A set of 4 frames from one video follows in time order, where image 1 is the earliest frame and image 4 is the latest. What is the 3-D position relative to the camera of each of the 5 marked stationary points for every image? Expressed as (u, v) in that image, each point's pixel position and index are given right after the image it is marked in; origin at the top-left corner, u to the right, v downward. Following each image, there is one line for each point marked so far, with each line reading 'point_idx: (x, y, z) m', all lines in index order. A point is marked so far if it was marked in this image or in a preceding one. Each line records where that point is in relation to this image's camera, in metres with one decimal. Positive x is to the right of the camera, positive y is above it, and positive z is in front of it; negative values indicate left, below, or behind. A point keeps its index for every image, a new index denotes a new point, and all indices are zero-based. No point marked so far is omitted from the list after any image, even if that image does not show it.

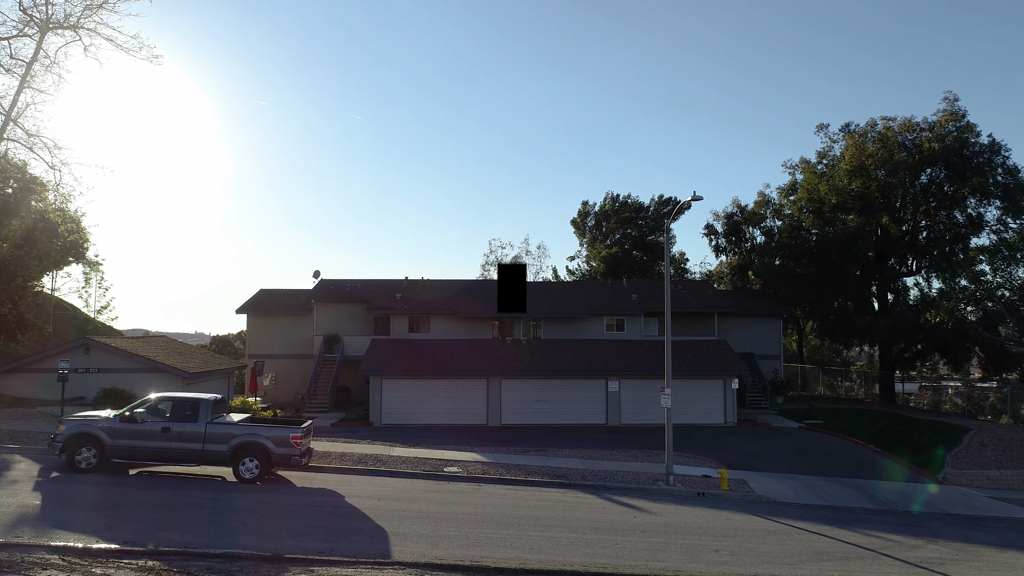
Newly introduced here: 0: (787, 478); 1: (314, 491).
0: (+8.2, -5.7, +19.0) m
1: (-4.1, -4.2, +13.1) m
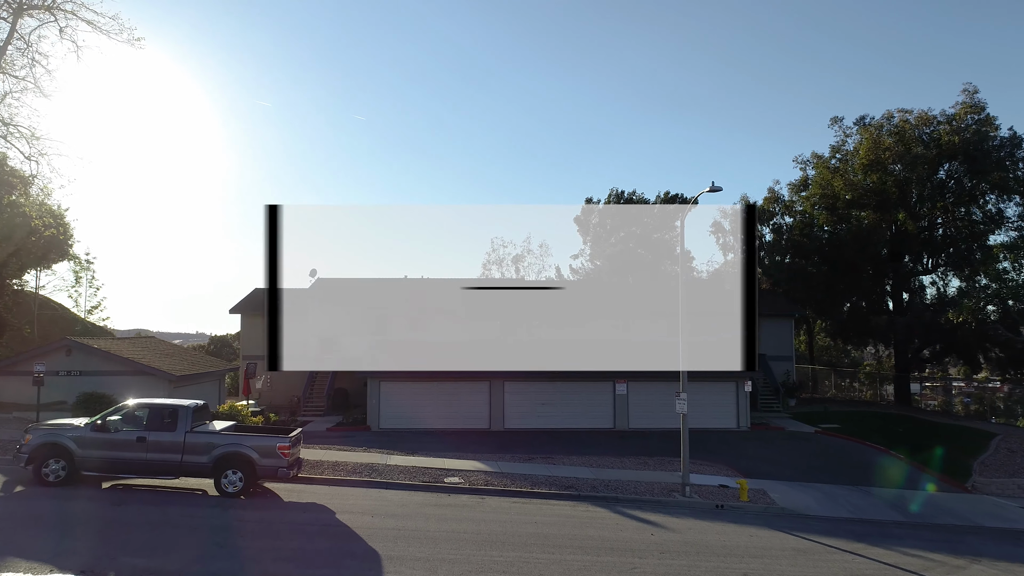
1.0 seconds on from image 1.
0: (+8.4, -5.6, +17.9) m
1: (-3.9, -4.1, +12.0) m
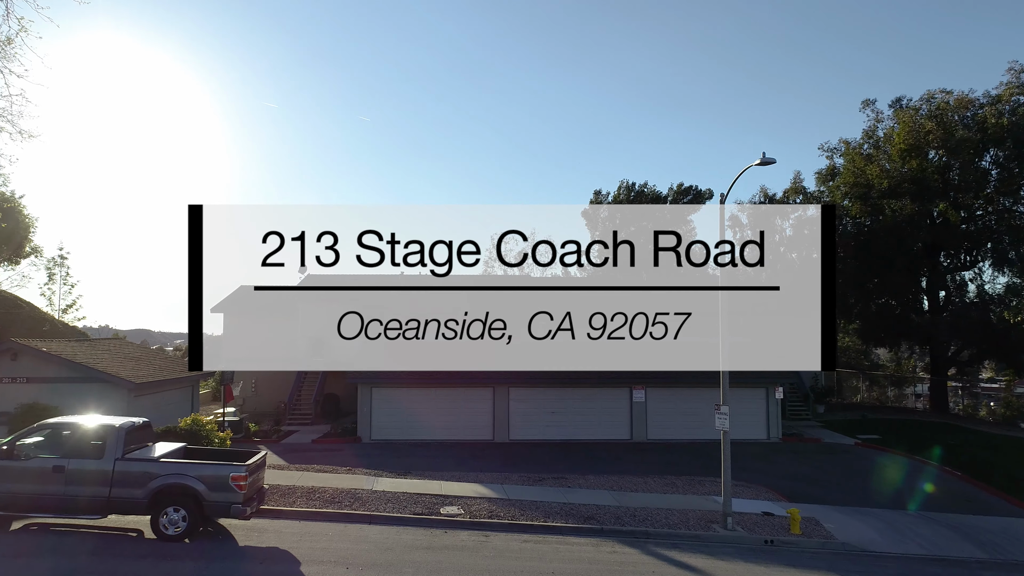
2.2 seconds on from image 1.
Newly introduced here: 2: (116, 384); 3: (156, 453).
0: (+8.6, -5.5, +15.5) m
1: (-3.8, -4.0, +9.6) m
2: (-11.1, -2.7, +17.9) m
3: (-5.7, -2.7, +10.2) m
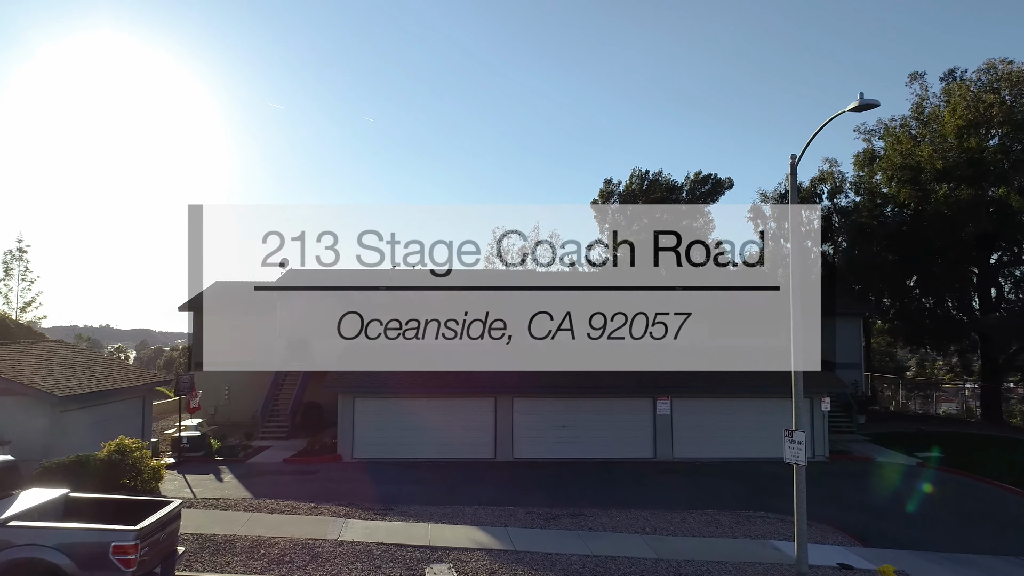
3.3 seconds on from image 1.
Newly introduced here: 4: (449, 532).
0: (+8.7, -5.3, +12.3) m
1: (-3.6, -3.8, +6.4) m
2: (-11.0, -2.5, +14.8) m
3: (-5.6, -2.5, +7.1) m
4: (-1.2, -4.3, +11.4) m
